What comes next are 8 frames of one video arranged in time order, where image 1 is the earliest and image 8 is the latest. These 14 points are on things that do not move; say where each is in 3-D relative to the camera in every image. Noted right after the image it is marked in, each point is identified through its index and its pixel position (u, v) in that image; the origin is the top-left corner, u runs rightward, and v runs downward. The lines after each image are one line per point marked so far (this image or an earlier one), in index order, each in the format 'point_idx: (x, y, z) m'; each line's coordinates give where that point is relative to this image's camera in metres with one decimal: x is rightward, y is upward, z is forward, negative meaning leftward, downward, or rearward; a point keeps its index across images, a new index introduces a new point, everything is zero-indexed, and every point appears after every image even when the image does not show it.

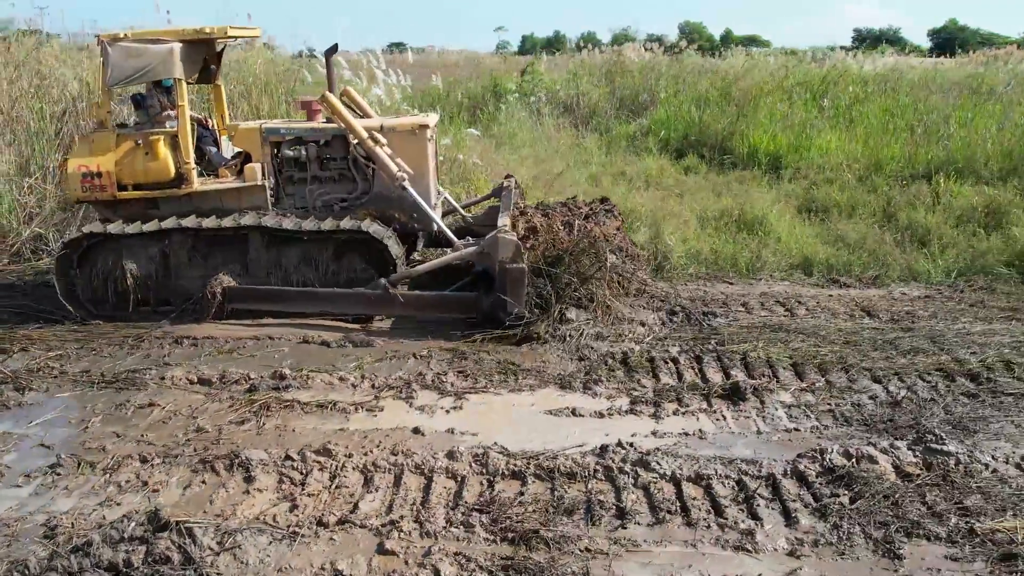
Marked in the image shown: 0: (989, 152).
0: (+4.0, +1.2, +8.8) m
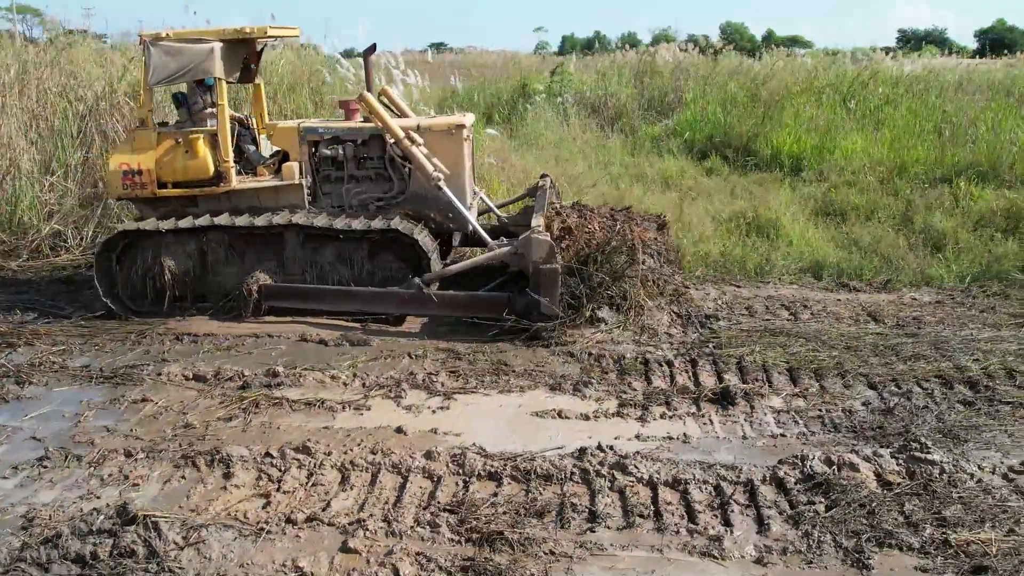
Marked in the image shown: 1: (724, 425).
0: (+4.1, +1.1, +8.7) m
1: (+0.9, -0.6, +4.6) m
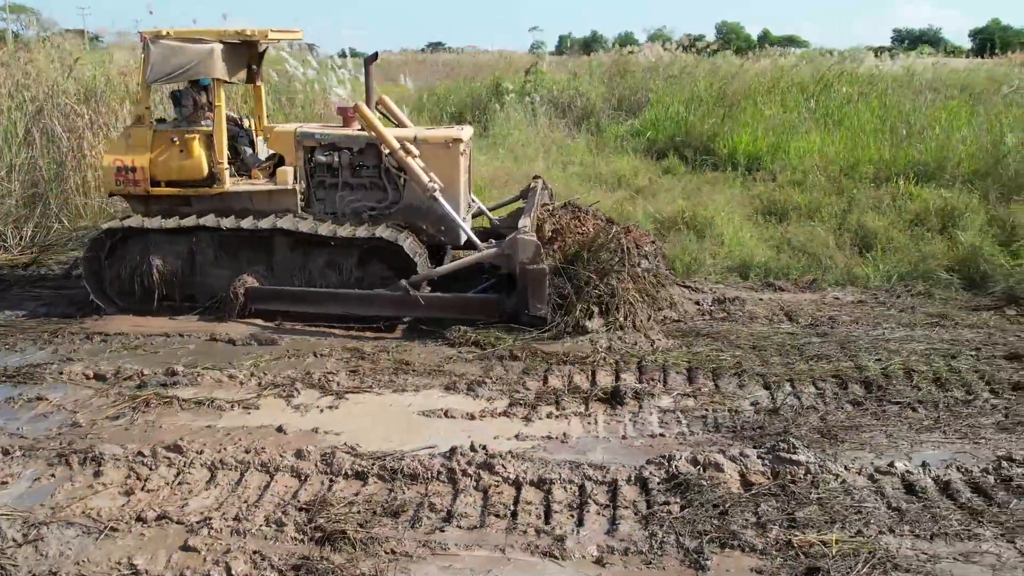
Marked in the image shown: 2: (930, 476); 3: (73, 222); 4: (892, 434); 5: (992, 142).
0: (+3.7, +1.1, +8.6) m
1: (+0.4, -0.6, +4.5) m
2: (+1.6, -0.7, +3.9) m
3: (-3.5, +0.5, +8.2) m
4: (+1.6, -0.6, +4.3) m
5: (+4.0, +1.2, +8.7) m
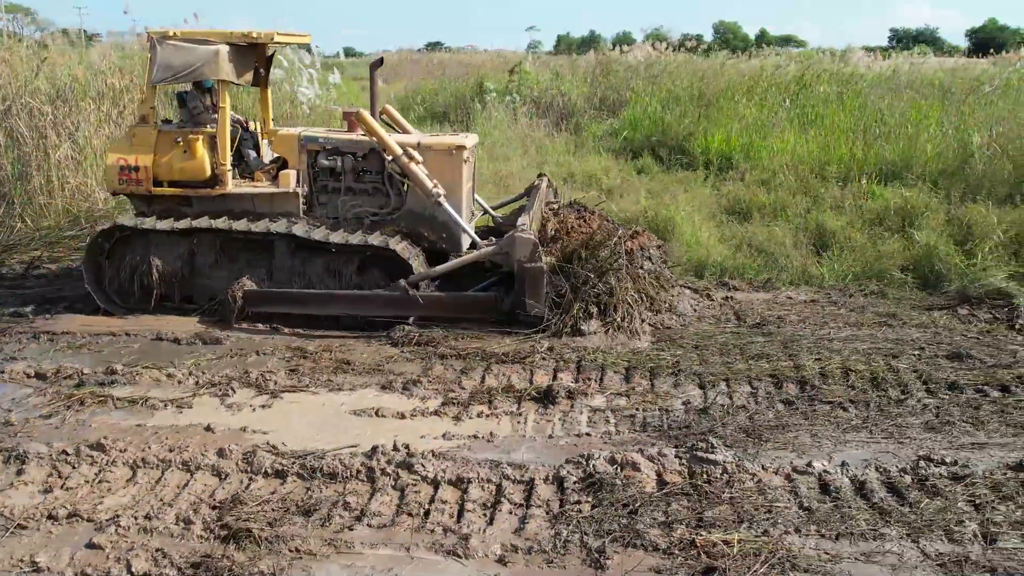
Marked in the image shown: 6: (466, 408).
0: (+3.4, +1.1, +8.6) m
1: (+0.1, -0.6, +4.5) m
2: (+1.3, -0.7, +3.9) m
3: (-3.8, +0.5, +8.3) m
4: (+1.3, -0.6, +4.3) m
5: (+3.7, +1.2, +8.7) m
6: (-0.2, -0.5, +4.7) m
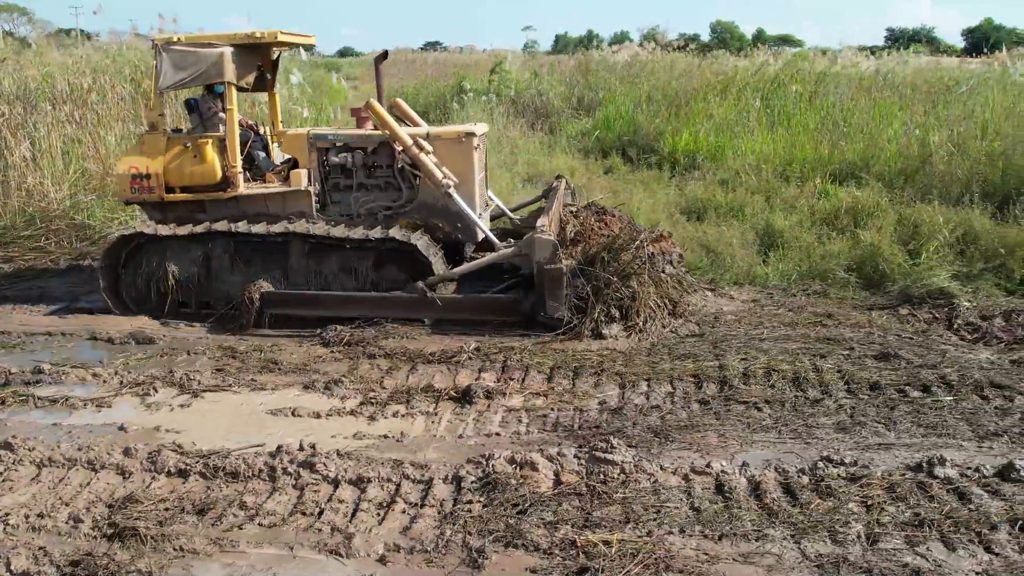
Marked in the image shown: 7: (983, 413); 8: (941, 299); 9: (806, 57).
0: (+3.1, +1.1, +8.5) m
1: (-0.3, -0.6, +4.5) m
2: (+0.9, -0.7, +3.9) m
3: (-4.1, +0.5, +8.3) m
4: (+0.9, -0.6, +4.3) m
5: (+3.4, +1.2, +8.6) m
6: (-0.6, -0.5, +4.7) m
7: (+2.1, -0.5, +4.6) m
8: (+2.6, -0.1, +6.2) m
9: (+4.9, +3.9, +17.8) m
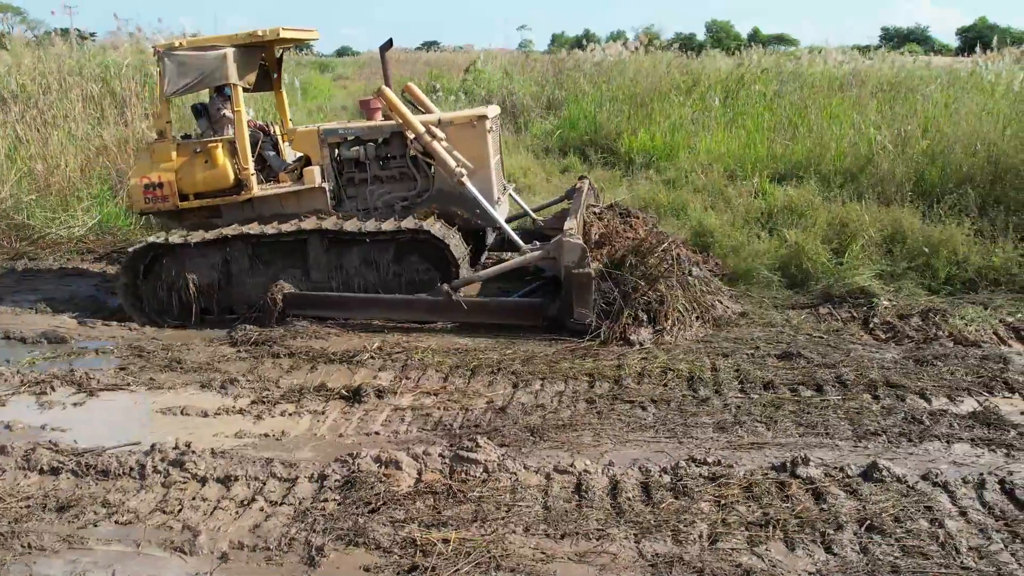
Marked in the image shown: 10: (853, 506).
0: (+2.6, +1.1, +8.5) m
1: (-0.8, -0.6, +4.6) m
2: (+0.4, -0.7, +3.9) m
3: (-4.6, +0.5, +8.4) m
4: (+0.4, -0.6, +4.3) m
5: (+2.9, +1.2, +8.6) m
6: (-1.1, -0.5, +4.8) m
7: (+1.5, -0.5, +4.6) m
8: (+2.1, -0.1, +6.2) m
9: (+4.5, +4.0, +17.7) m
10: (+1.2, -0.8, +3.7) m
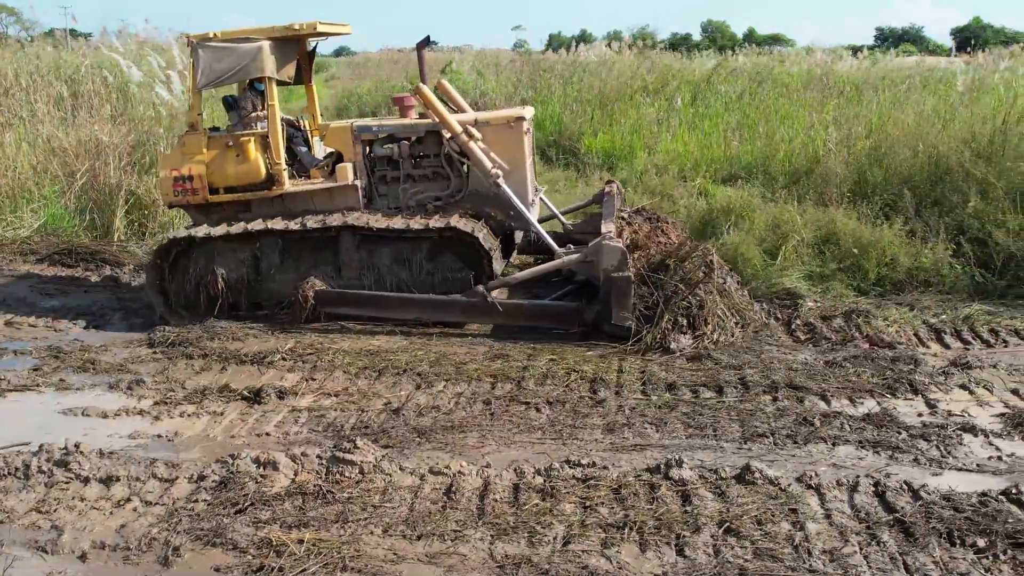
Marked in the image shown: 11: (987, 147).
0: (+2.2, +1.1, +8.5) m
1: (-1.3, -0.6, +4.6) m
2: (-0.1, -0.7, +3.9) m
3: (-5.0, +0.5, +8.5) m
4: (-0.1, -0.6, +4.3) m
5: (+2.5, +1.2, +8.6) m
6: (-1.6, -0.5, +4.8) m
7: (+1.1, -0.6, +4.6) m
8: (+1.6, -0.1, +6.2) m
9: (+4.2, +3.9, +17.7) m
10: (+0.7, -0.8, +3.7) m
11: (+3.3, +1.0, +7.2) m
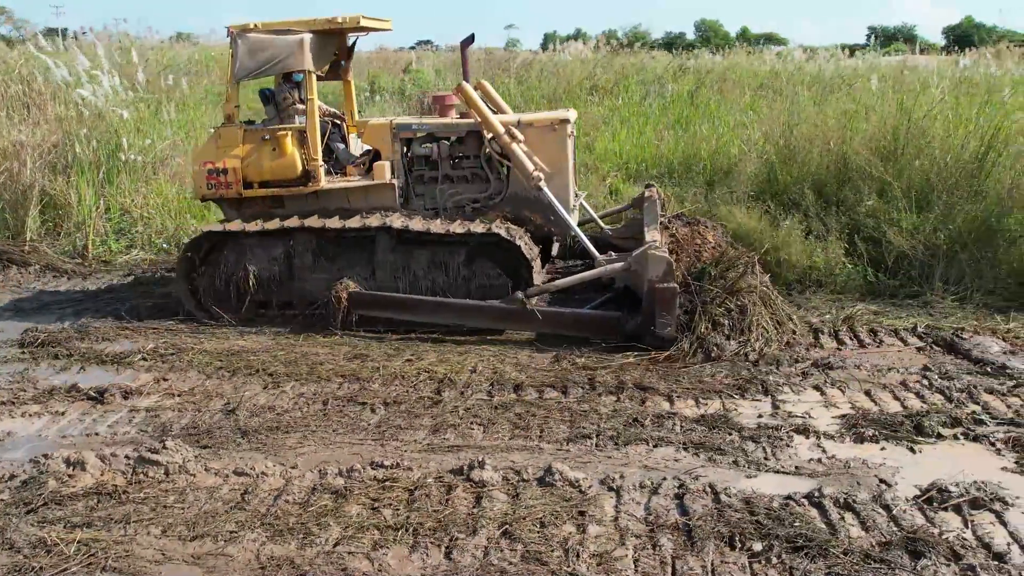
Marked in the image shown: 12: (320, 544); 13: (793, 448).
0: (+1.5, +1.1, +8.4) m
1: (-2.0, -0.6, +4.6) m
2: (-0.9, -0.7, +3.9) m
3: (-5.6, +0.5, +8.5) m
4: (-0.8, -0.6, +4.3) m
5: (+1.9, +1.2, +8.5) m
6: (-2.3, -0.6, +4.8) m
7: (+0.4, -0.6, +4.5) m
8: (+0.9, -0.1, +6.1) m
9: (+3.8, +4.0, +17.6) m
10: (0.0, -0.8, +3.6) m
11: (+2.6, +1.0, +7.2) m
12: (-0.6, -0.8, +3.4) m
13: (+1.2, -0.7, +4.3) m
